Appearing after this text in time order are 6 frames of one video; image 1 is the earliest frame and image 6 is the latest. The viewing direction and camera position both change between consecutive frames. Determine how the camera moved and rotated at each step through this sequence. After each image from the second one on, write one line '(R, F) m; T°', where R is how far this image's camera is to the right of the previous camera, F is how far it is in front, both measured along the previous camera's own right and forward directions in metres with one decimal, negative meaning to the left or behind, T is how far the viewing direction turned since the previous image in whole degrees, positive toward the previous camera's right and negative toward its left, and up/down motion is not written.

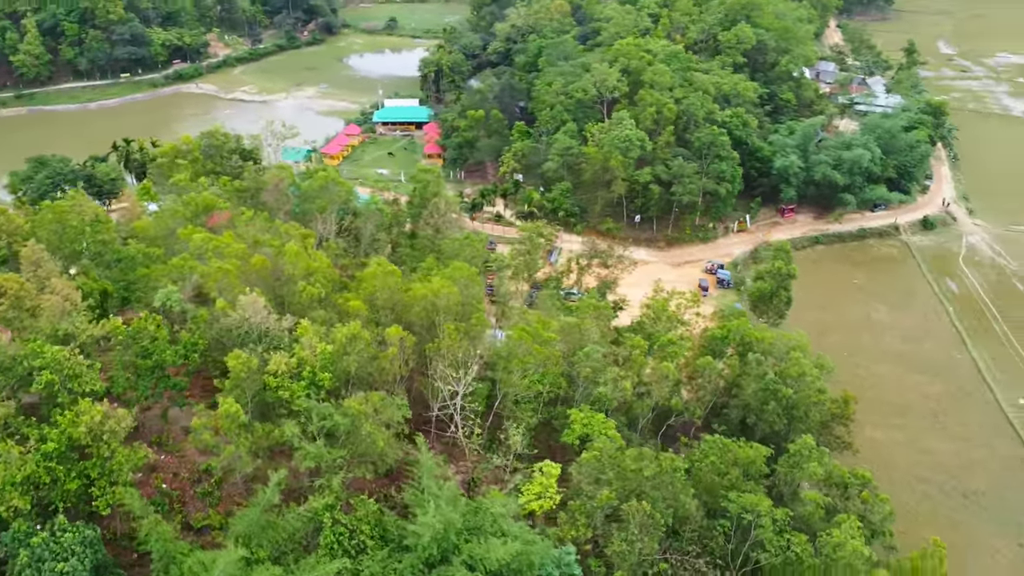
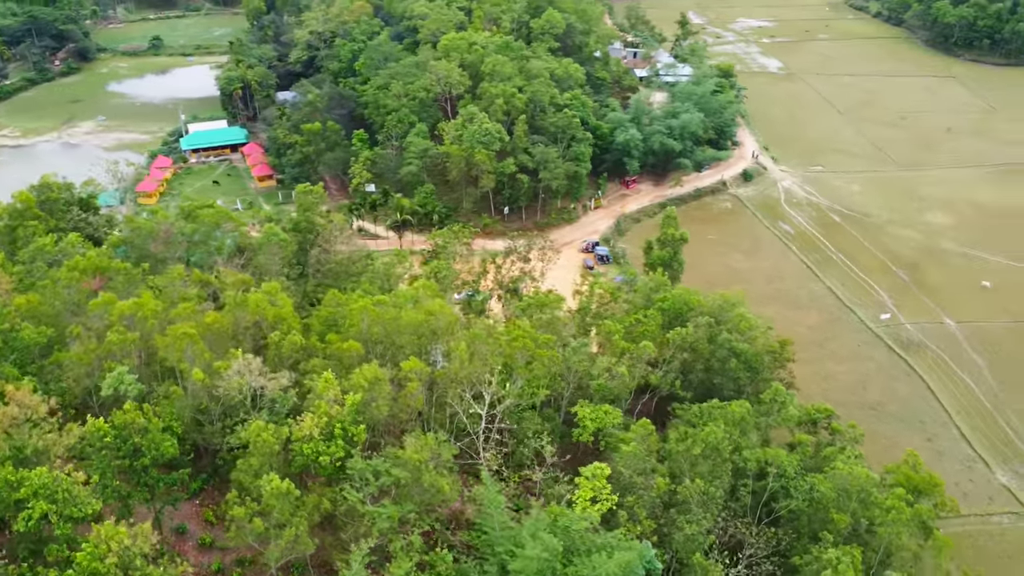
(-6.5, +2.1) m; +16°
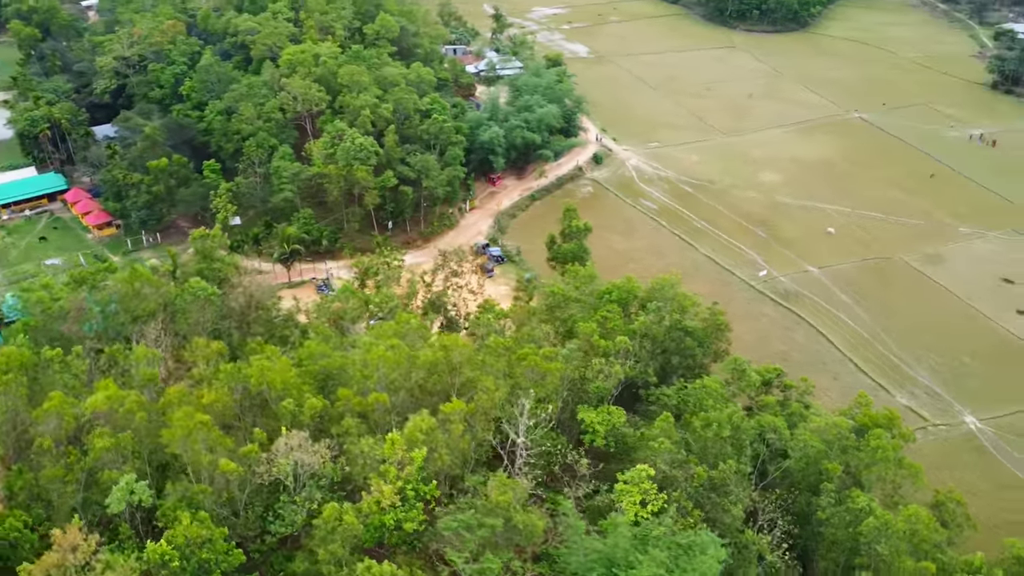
(-5.8, +1.4) m; +14°
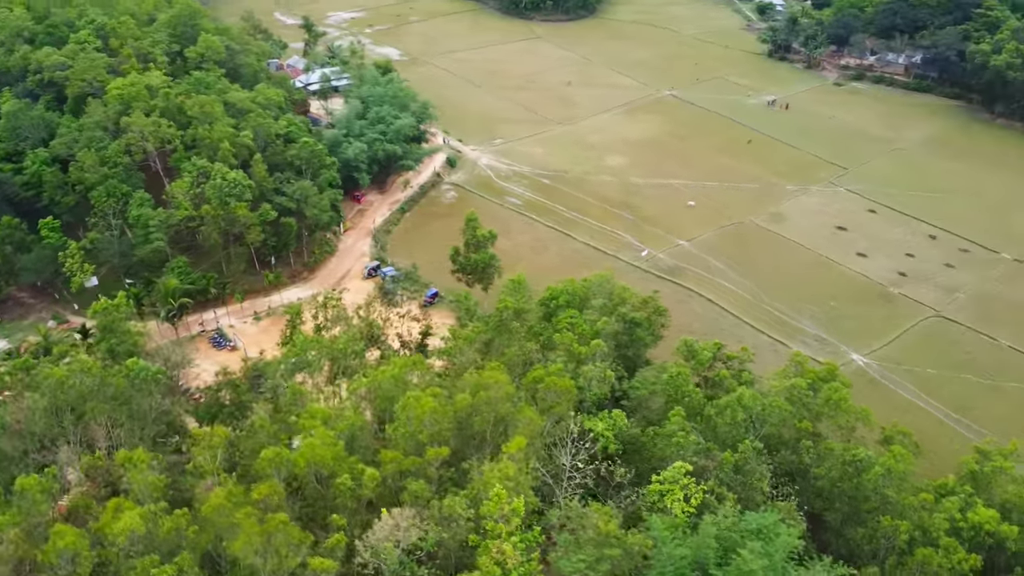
(-6.0, +1.2) m; +15°
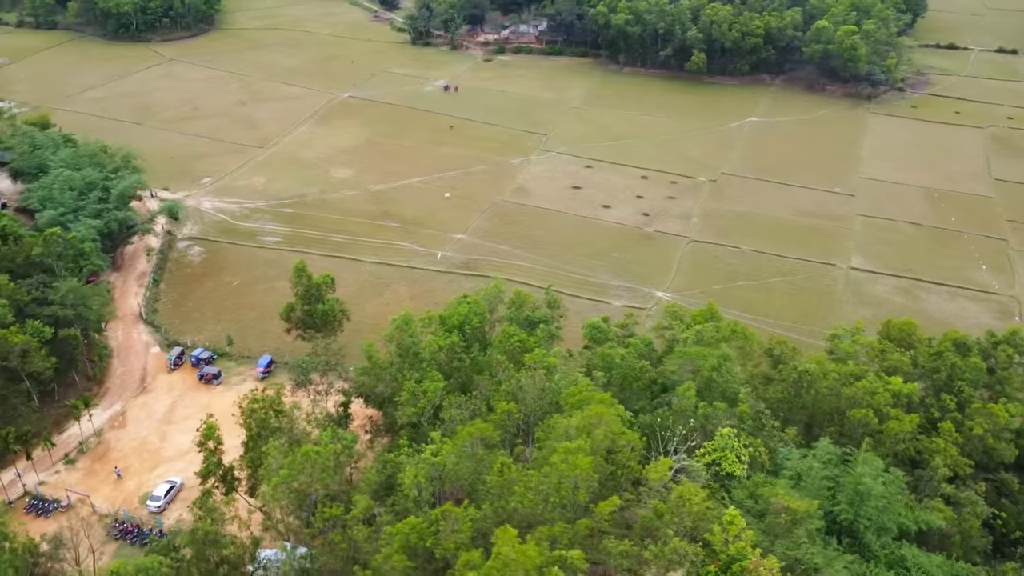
(-10.6, +3.7) m; +26°
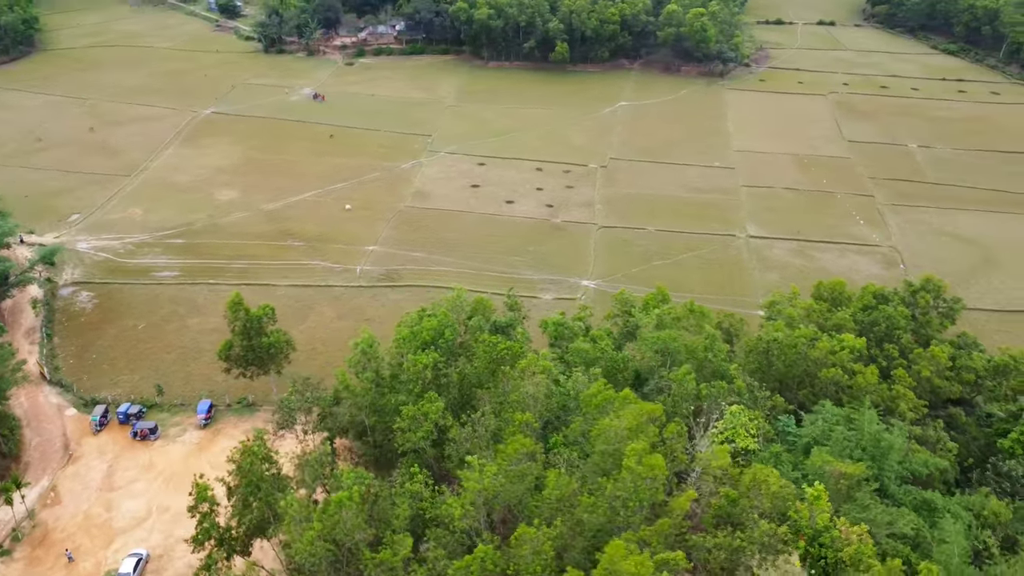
(-4.7, +1.0) m; +11°
